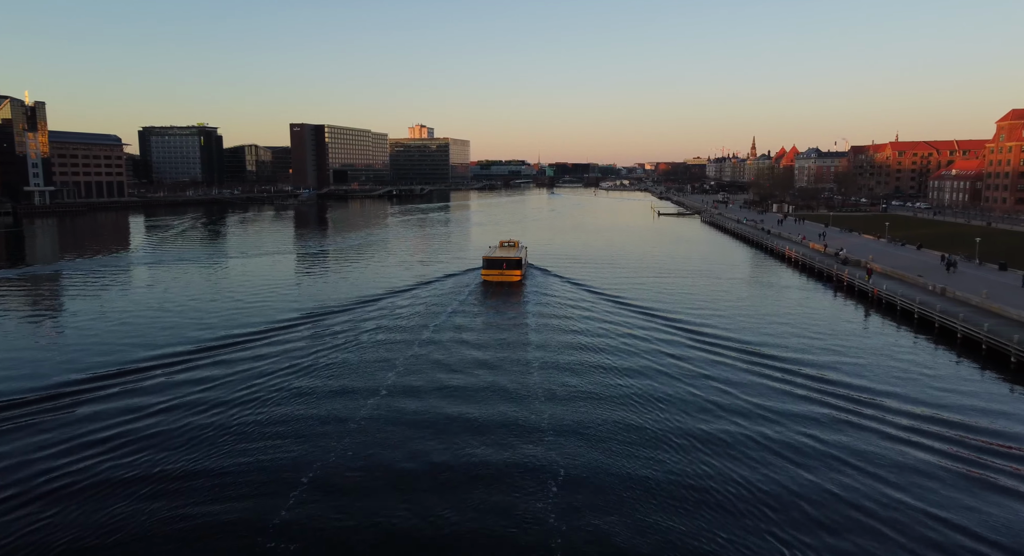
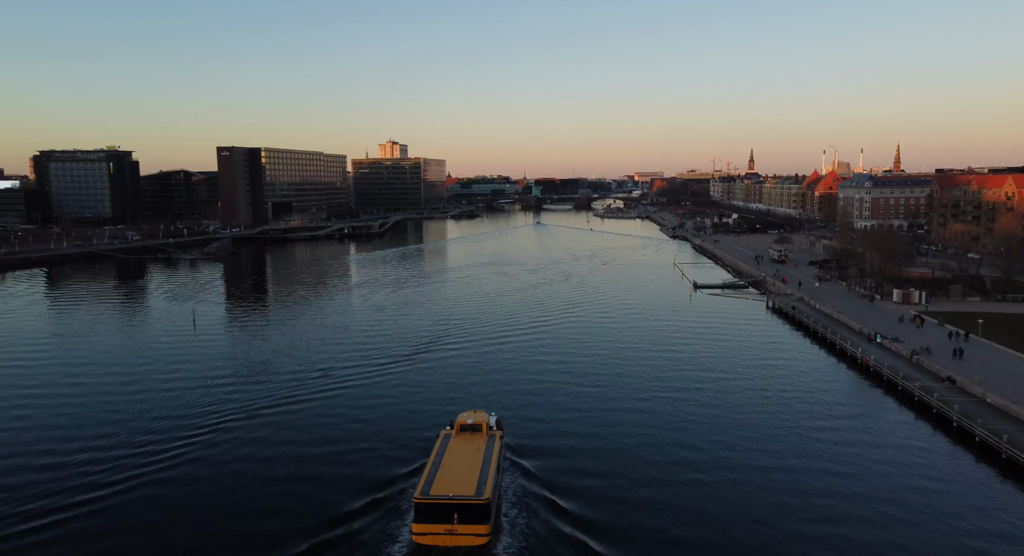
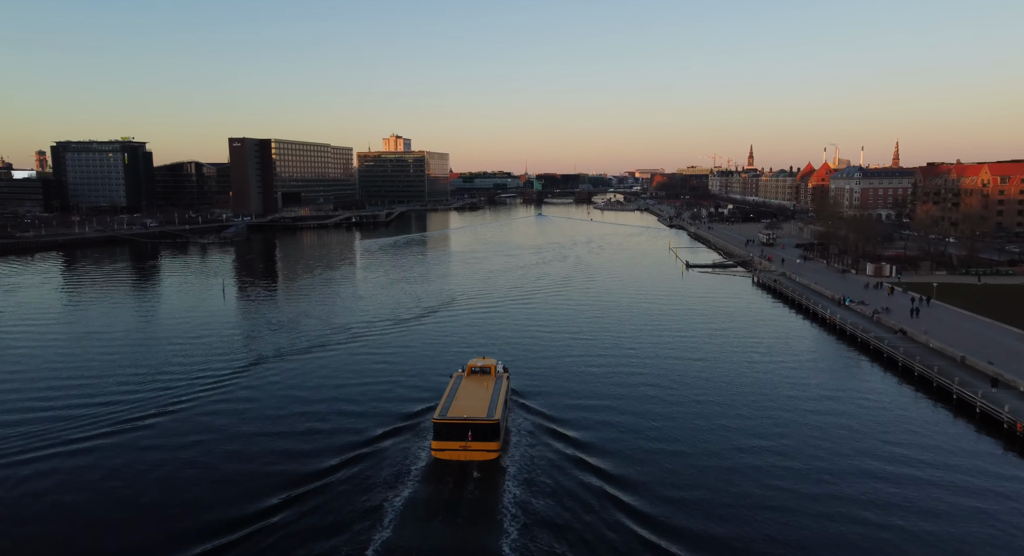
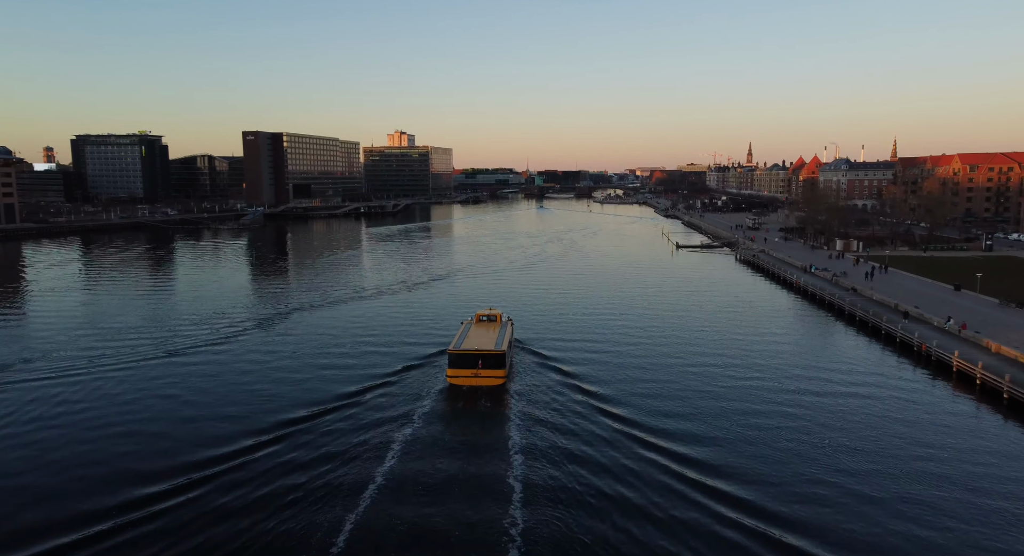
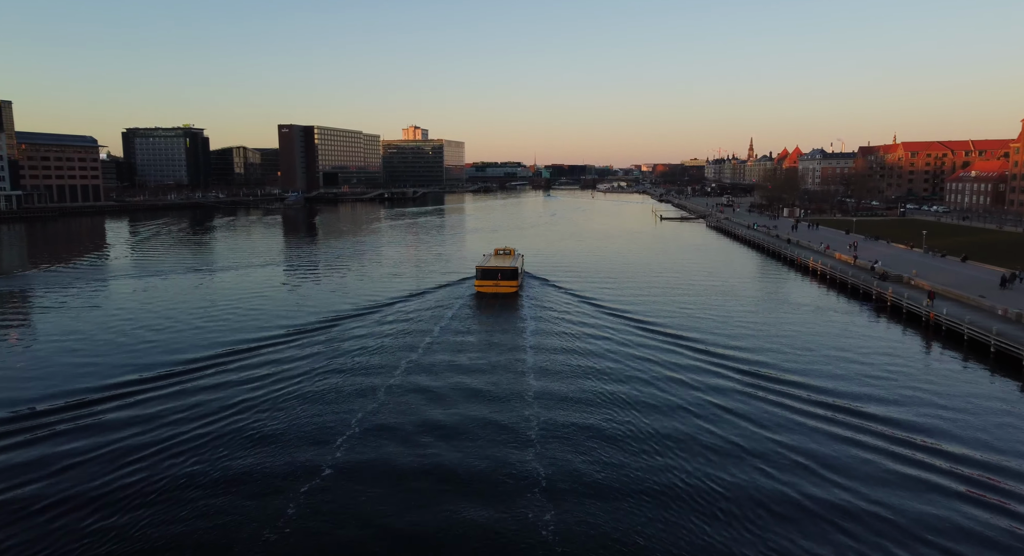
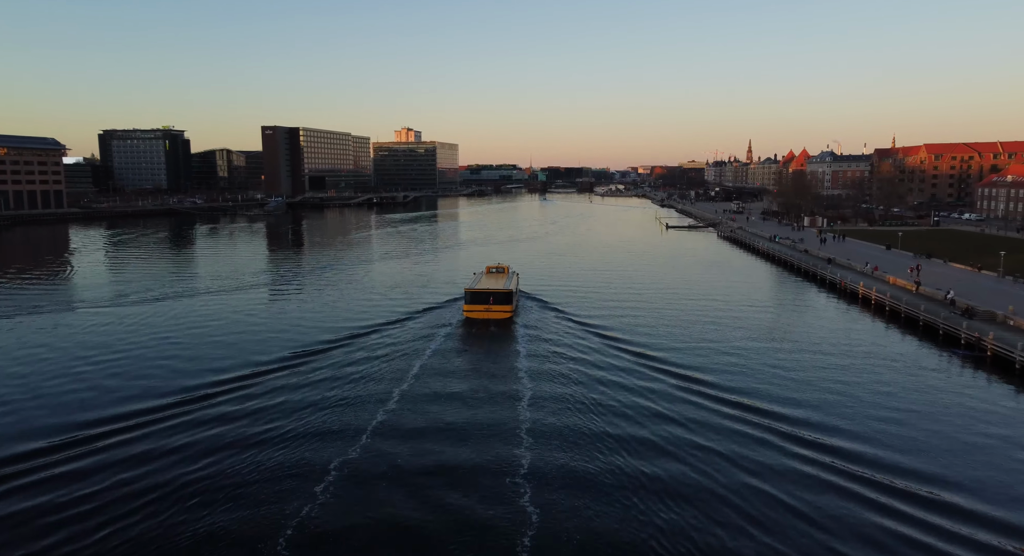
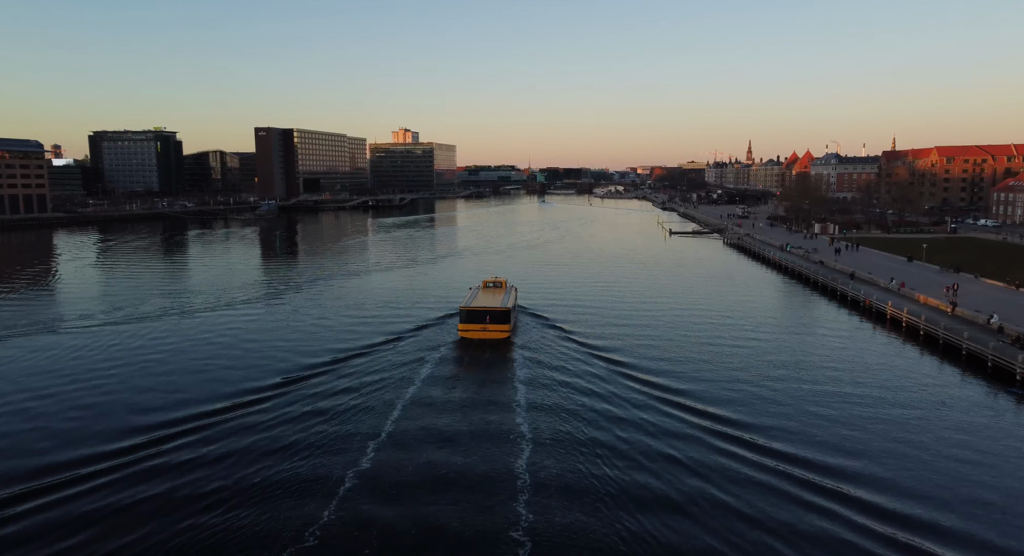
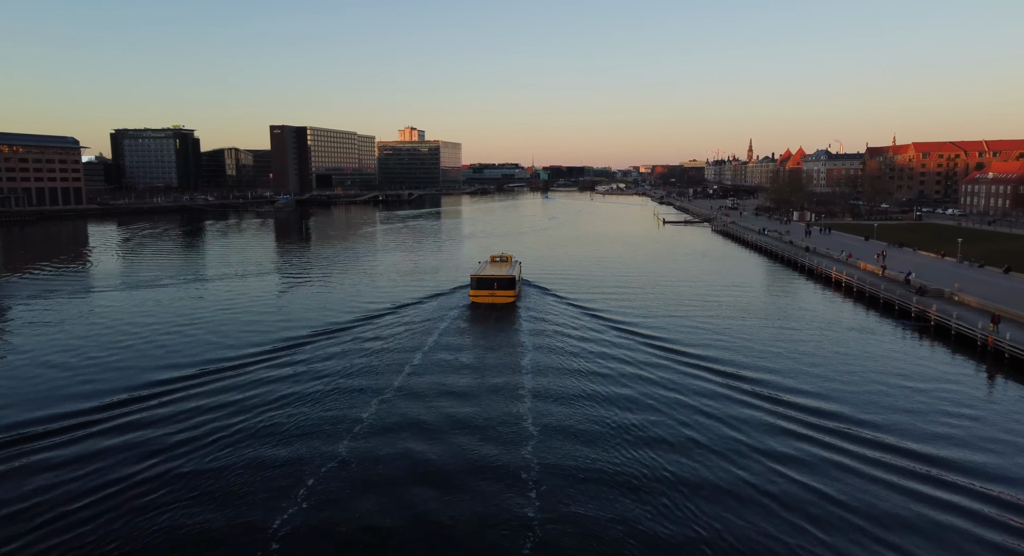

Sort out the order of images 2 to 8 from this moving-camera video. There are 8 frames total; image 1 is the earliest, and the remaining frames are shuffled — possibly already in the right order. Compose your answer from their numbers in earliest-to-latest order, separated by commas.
5, 8, 6, 7, 4, 3, 2
